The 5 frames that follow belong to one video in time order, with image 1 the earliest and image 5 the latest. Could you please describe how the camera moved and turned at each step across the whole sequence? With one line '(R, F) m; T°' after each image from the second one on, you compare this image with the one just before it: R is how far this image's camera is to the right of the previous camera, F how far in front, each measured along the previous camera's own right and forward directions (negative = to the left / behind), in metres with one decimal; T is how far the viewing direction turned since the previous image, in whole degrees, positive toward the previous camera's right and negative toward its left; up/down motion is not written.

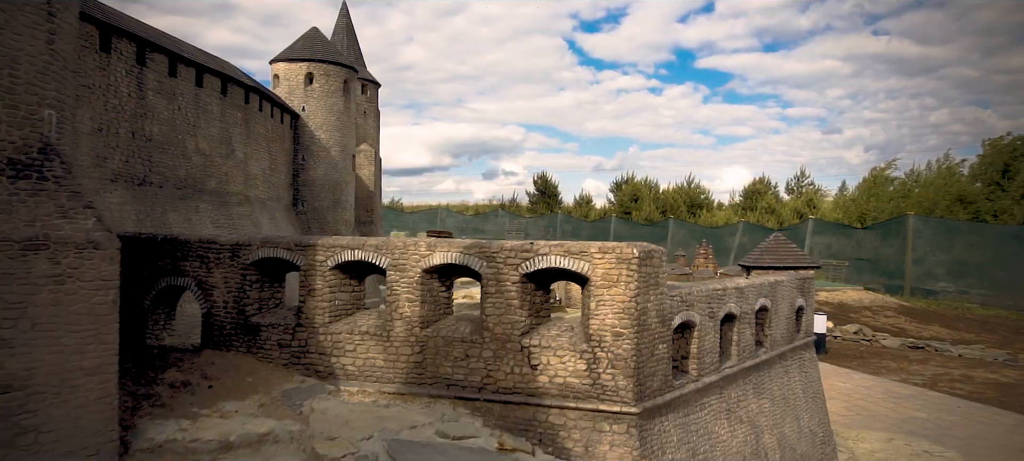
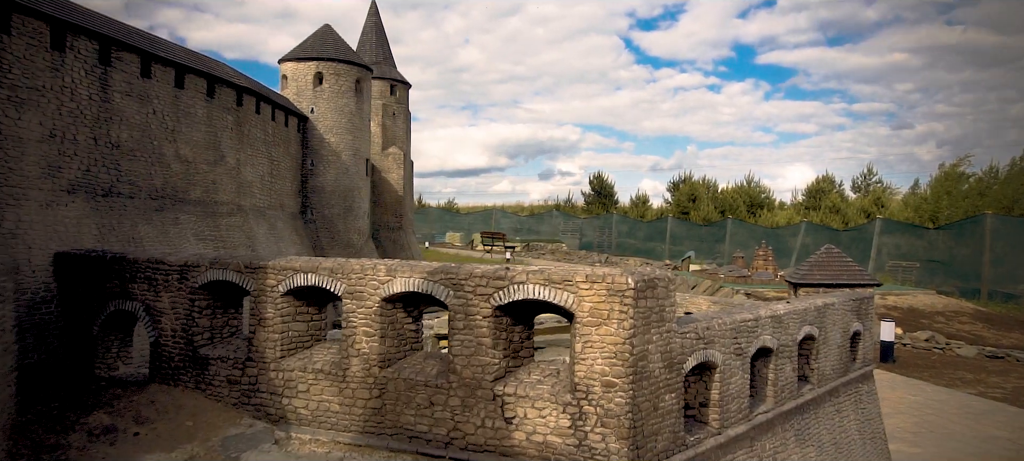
(+0.9, +1.6) m; -5°
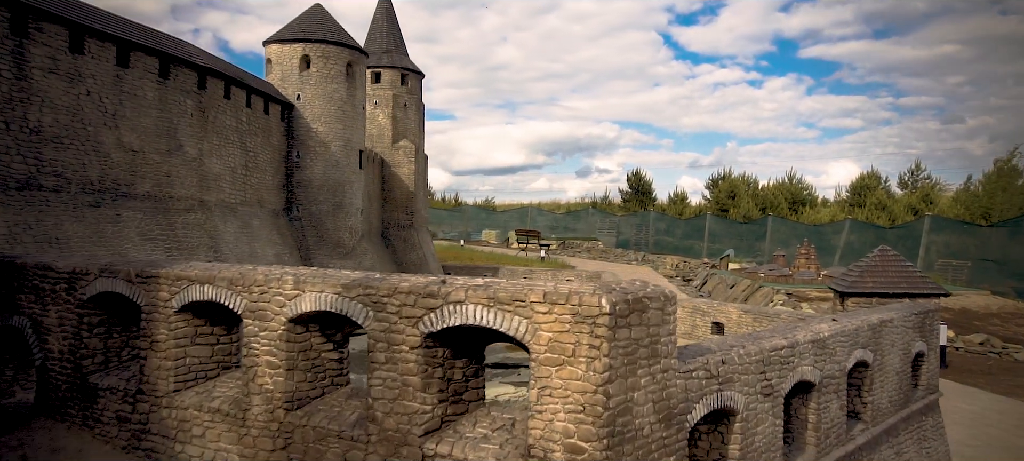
(+0.7, +1.9) m; -3°
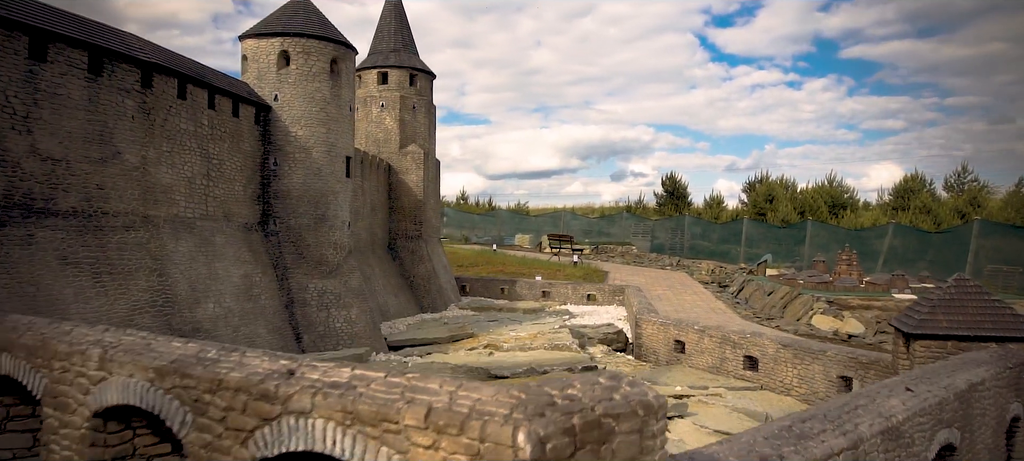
(+0.7, +2.0) m; -3°
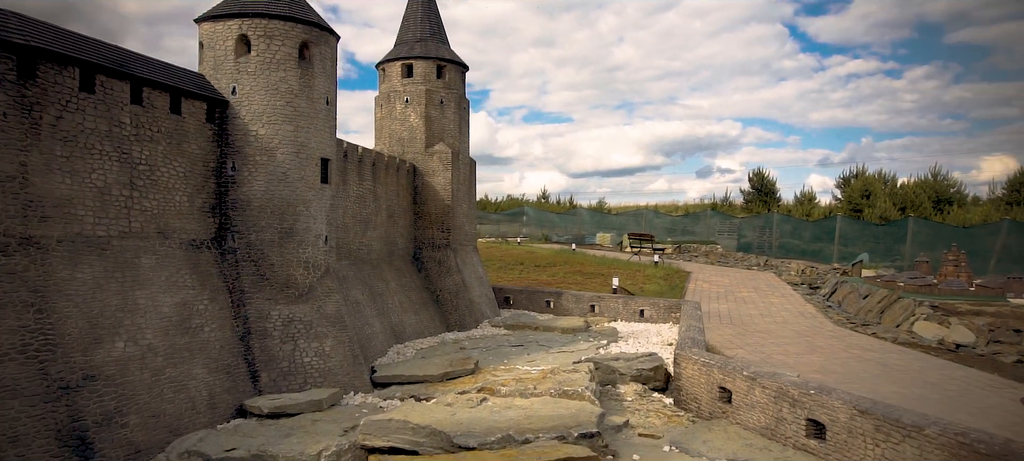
(+1.4, +3.0) m; -7°
